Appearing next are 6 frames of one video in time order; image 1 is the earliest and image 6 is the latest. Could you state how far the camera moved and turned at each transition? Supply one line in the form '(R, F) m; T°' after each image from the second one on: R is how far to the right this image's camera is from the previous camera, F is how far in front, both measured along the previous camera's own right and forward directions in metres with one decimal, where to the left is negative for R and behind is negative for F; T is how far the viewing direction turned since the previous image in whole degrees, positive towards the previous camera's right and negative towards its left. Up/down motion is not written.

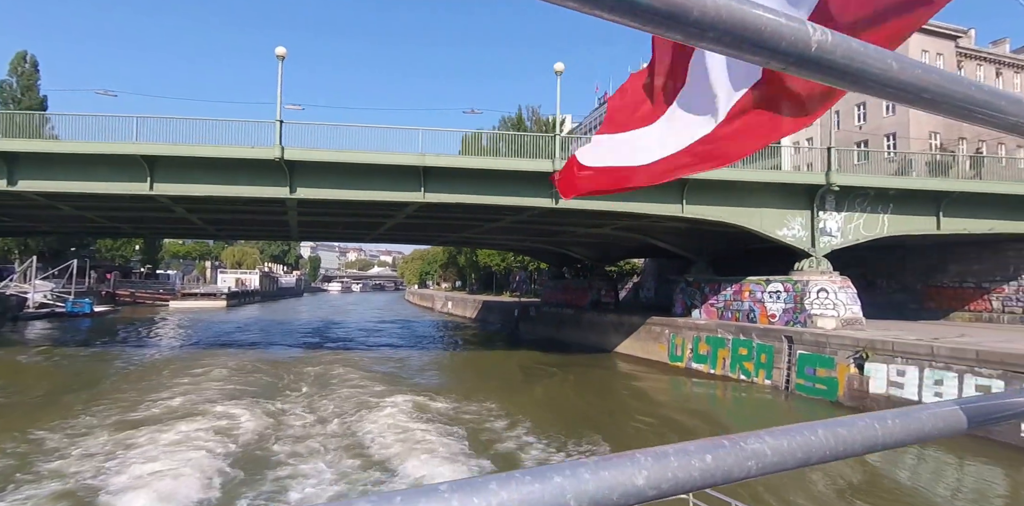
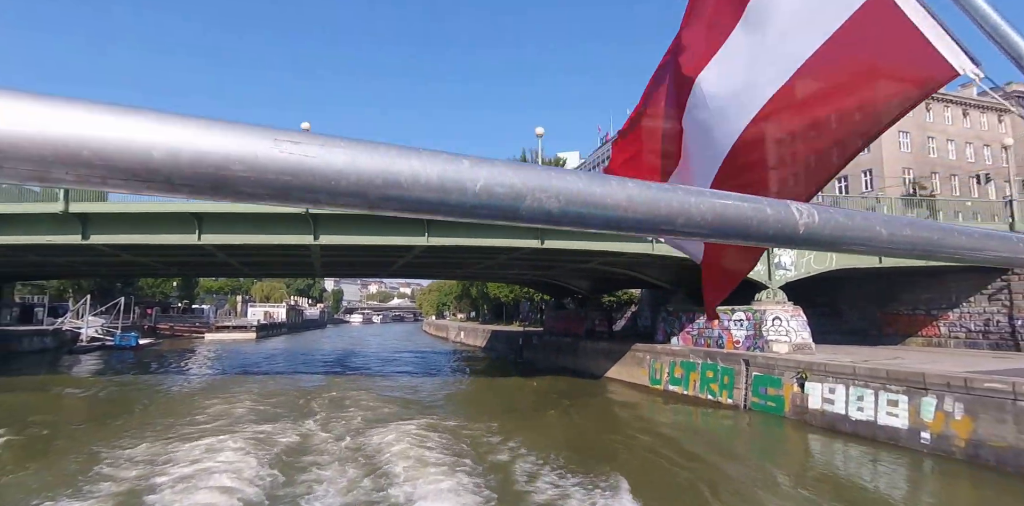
(+1.2, -2.2) m; -3°
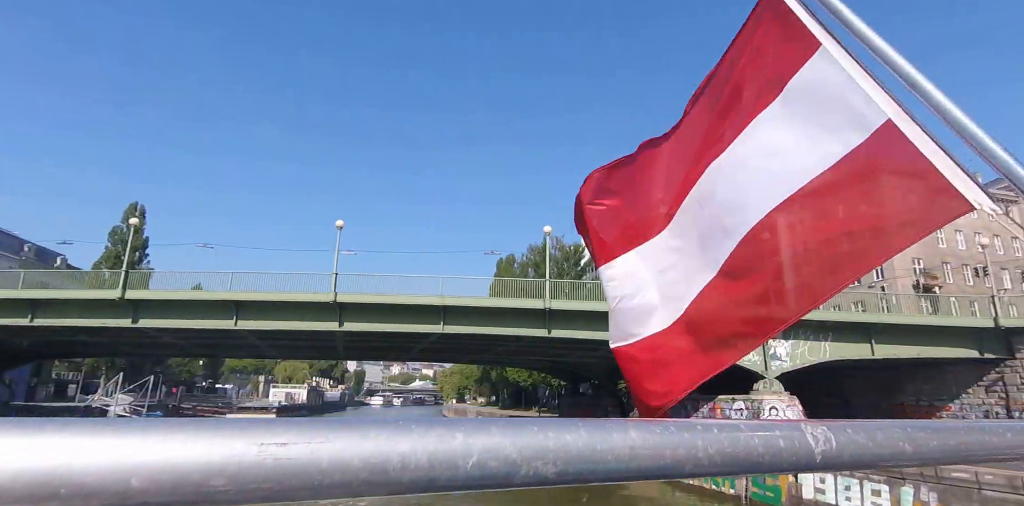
(+0.5, -1.5) m; -2°
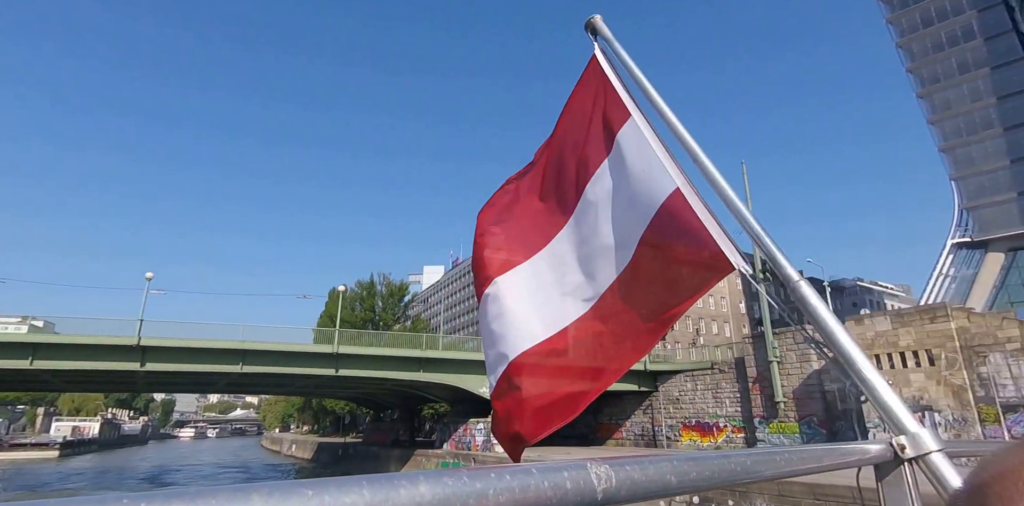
(+2.0, -5.9) m; +15°
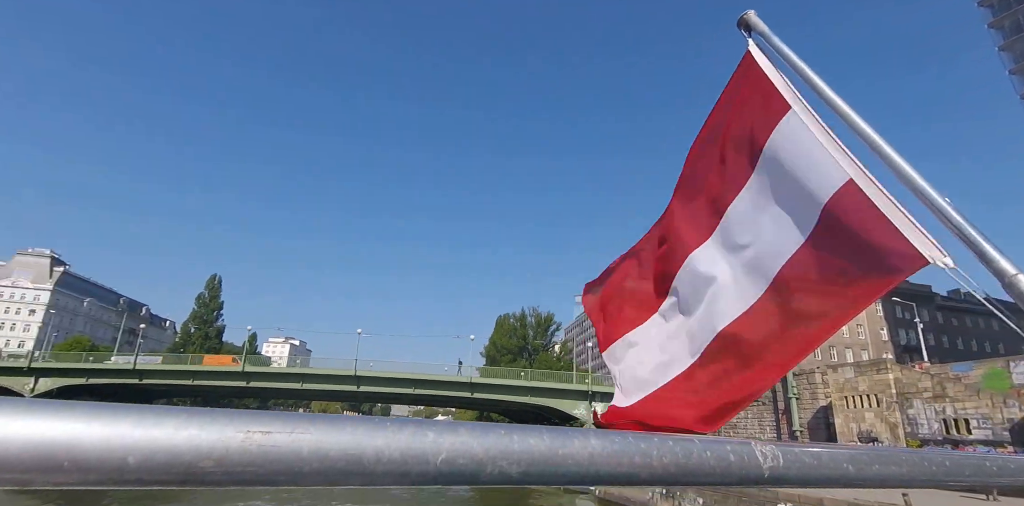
(+6.0, -7.9) m; -19°
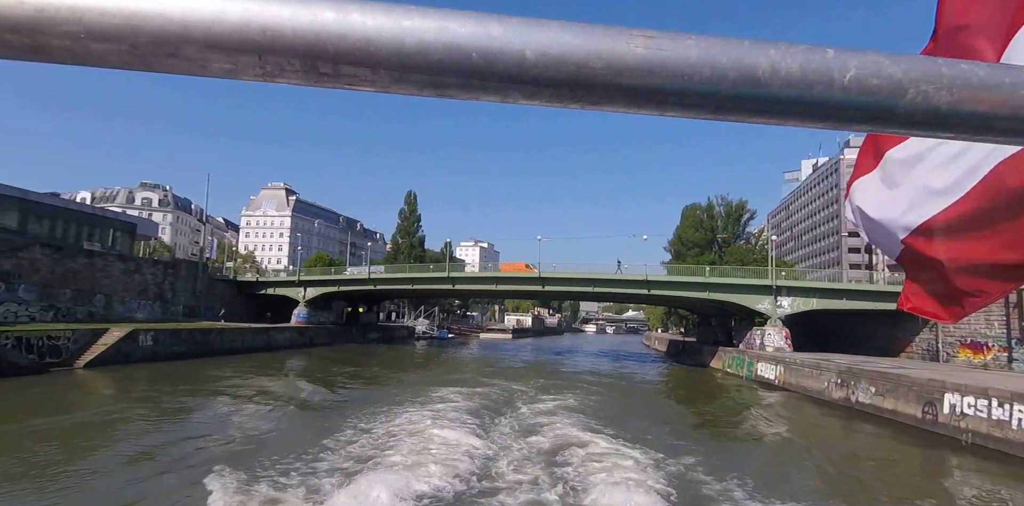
(+0.6, -1.7) m; -18°
